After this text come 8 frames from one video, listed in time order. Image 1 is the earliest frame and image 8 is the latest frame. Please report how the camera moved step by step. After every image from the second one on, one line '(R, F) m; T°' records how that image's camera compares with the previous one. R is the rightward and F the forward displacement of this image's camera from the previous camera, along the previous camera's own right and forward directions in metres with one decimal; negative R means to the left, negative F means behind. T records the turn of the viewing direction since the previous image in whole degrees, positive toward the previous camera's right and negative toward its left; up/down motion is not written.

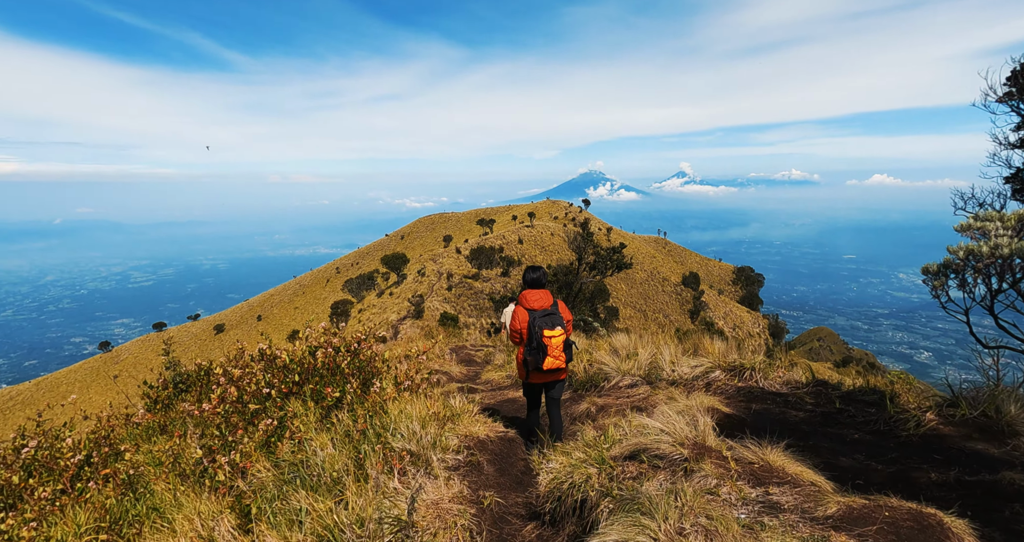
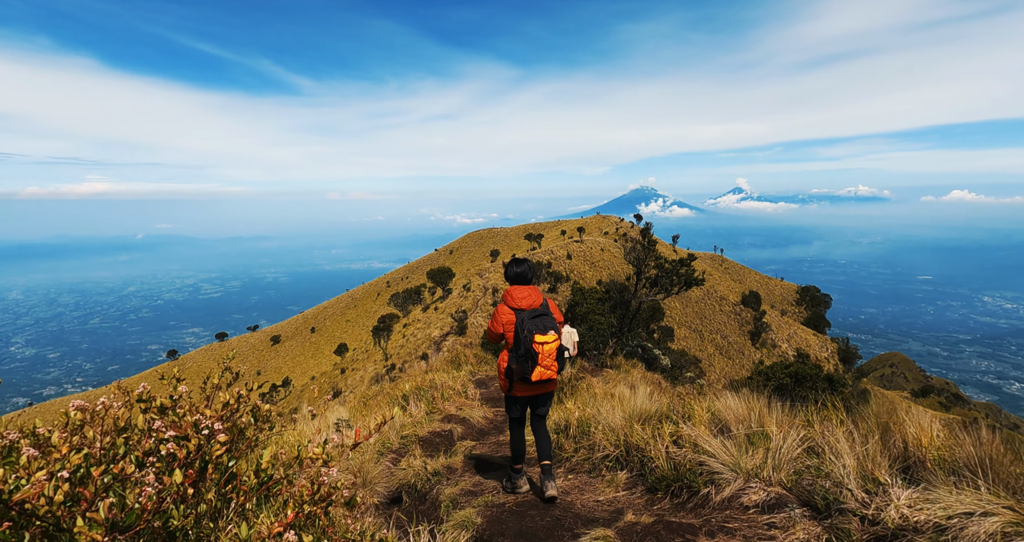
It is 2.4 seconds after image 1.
(+0.1, +1.8) m; -5°
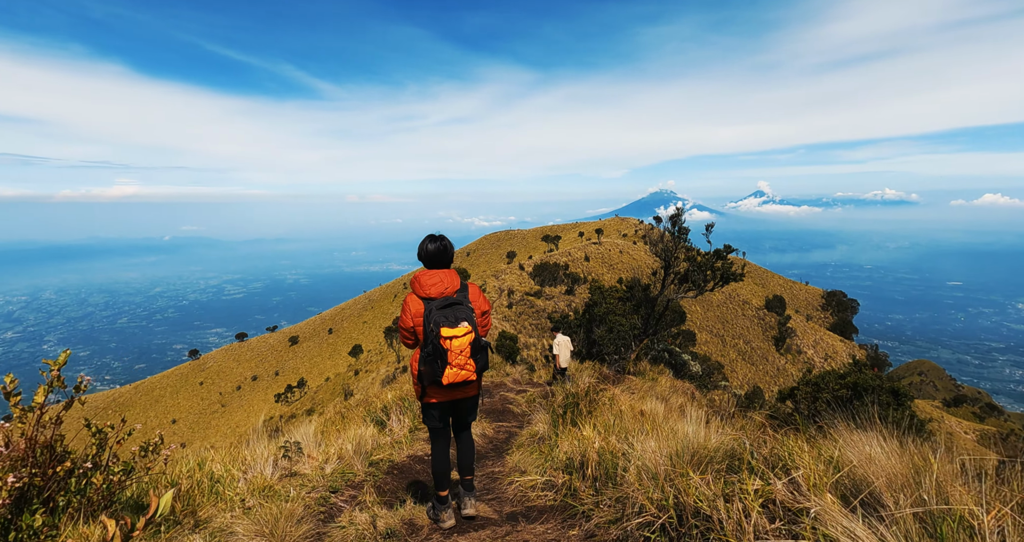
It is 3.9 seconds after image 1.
(+0.1, +1.1) m; -2°
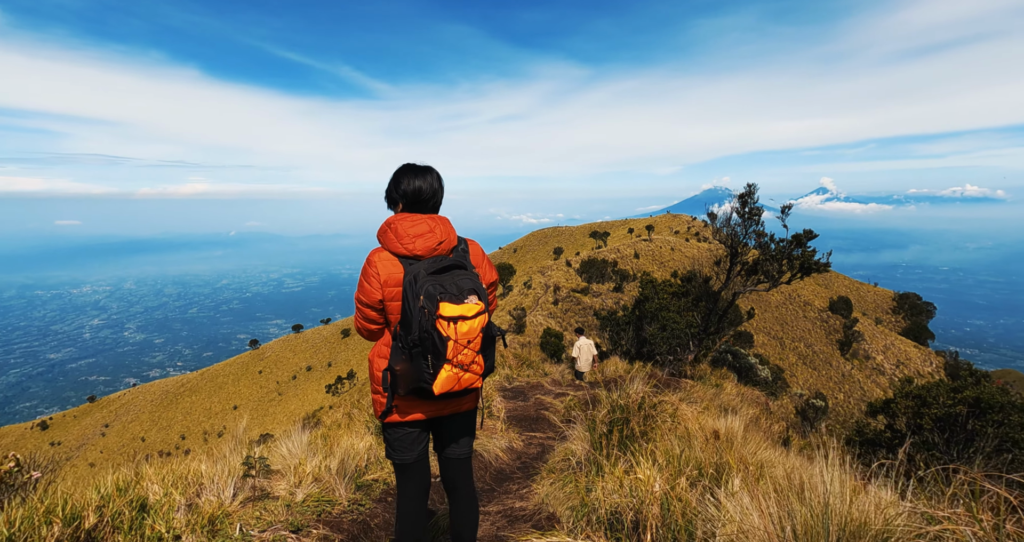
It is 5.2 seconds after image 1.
(+0.1, +0.9) m; -5°
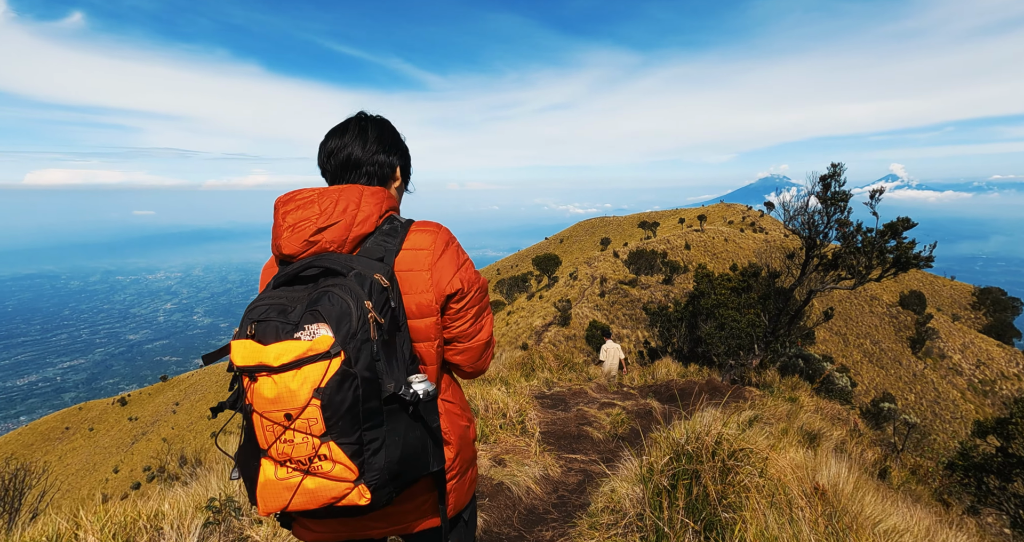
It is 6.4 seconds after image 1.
(+0.1, +0.7) m; -5°
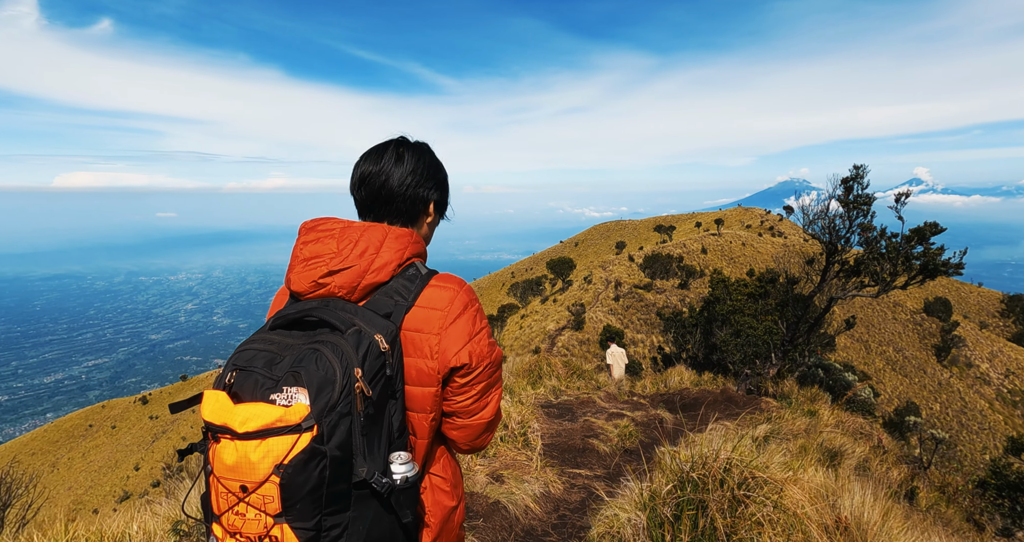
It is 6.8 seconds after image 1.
(+0.1, +0.2) m; -2°
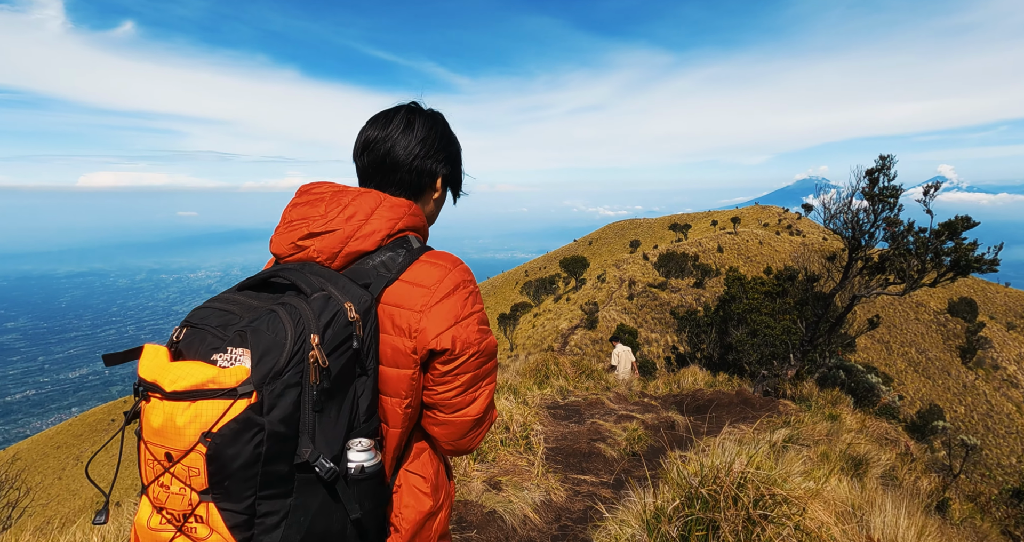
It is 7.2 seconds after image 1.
(+0.1, +0.2) m; -2°
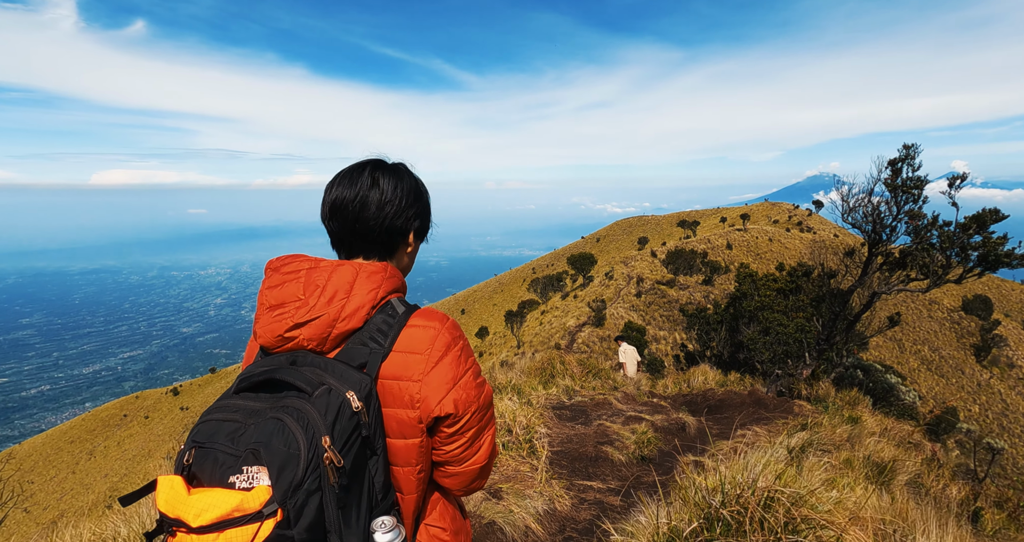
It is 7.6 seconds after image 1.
(0.0, +0.2) m; -1°
